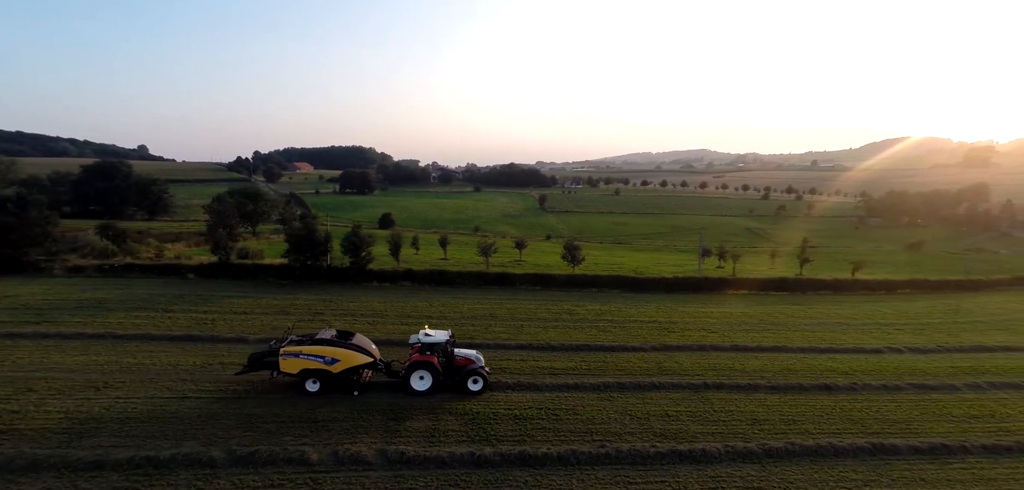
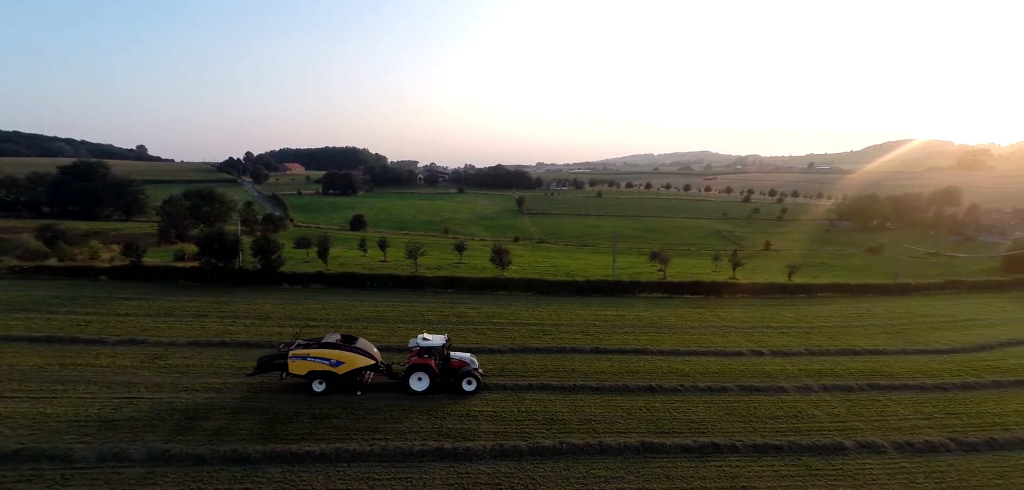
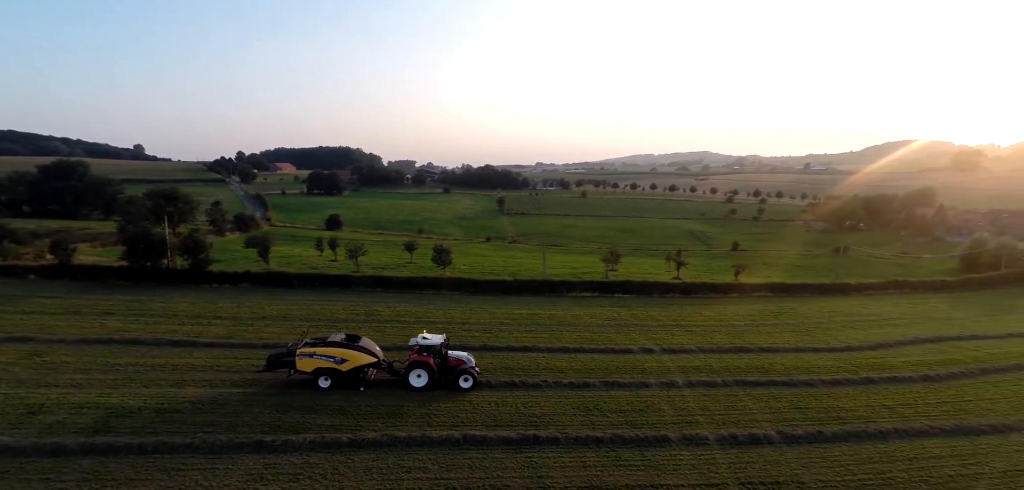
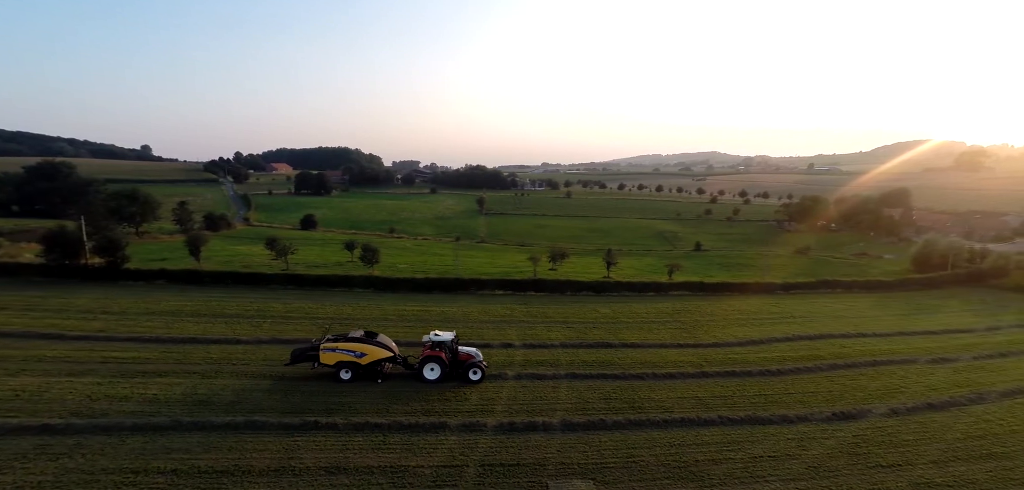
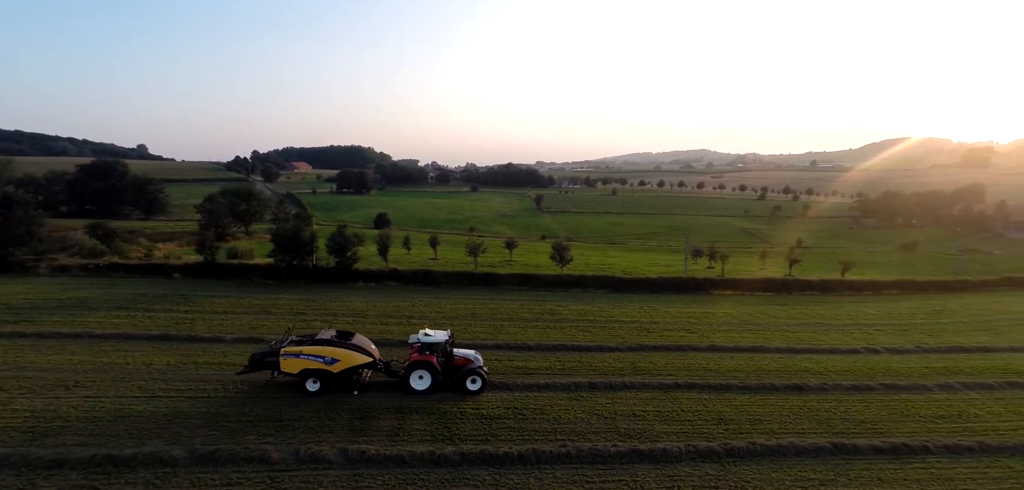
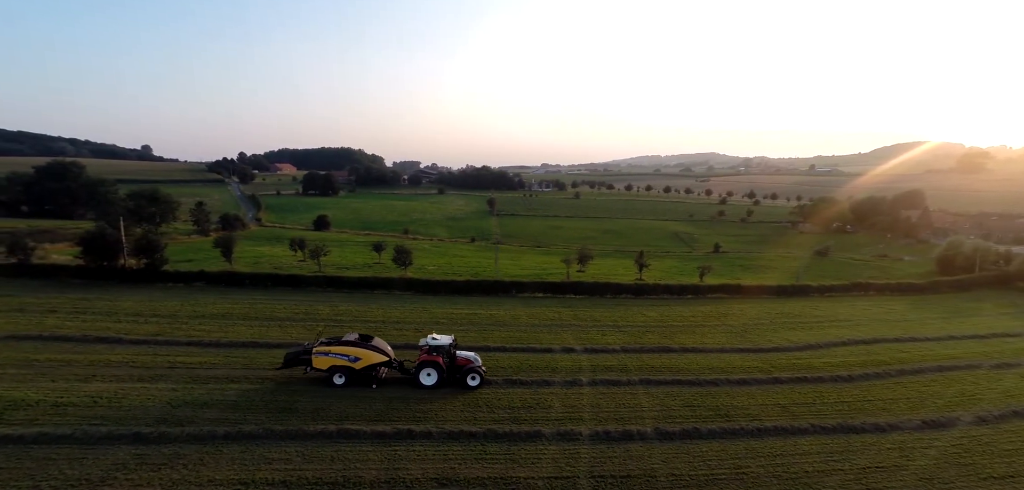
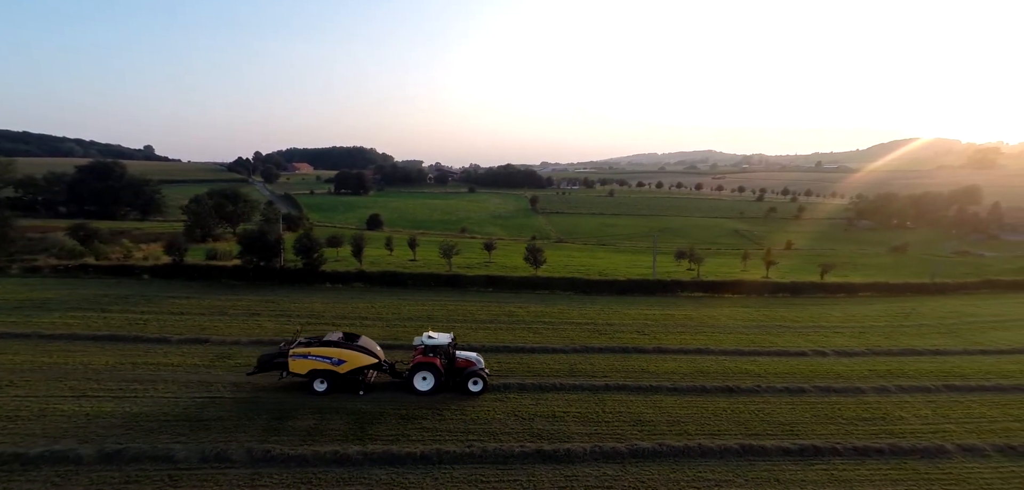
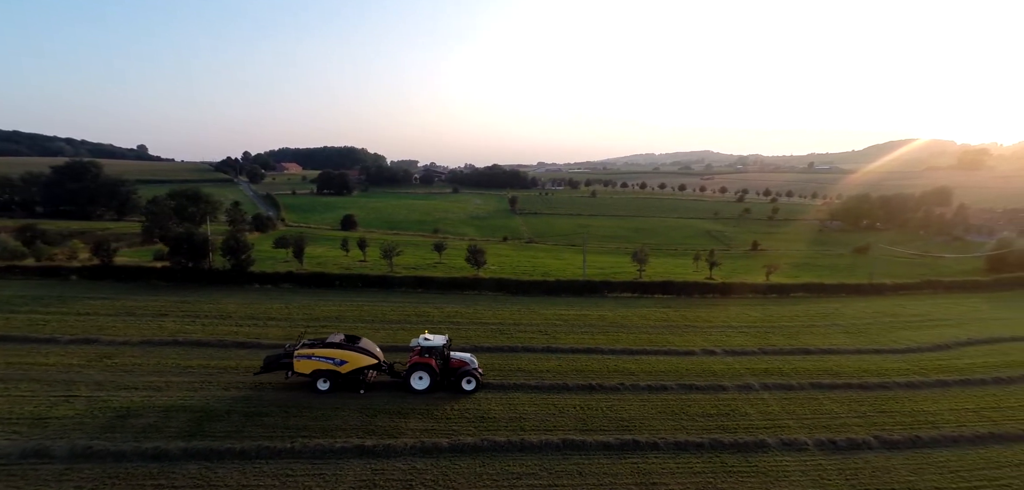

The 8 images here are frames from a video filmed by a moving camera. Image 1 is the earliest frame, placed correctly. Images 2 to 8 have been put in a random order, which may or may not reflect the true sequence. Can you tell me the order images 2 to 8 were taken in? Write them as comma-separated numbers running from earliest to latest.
5, 7, 2, 8, 3, 6, 4
